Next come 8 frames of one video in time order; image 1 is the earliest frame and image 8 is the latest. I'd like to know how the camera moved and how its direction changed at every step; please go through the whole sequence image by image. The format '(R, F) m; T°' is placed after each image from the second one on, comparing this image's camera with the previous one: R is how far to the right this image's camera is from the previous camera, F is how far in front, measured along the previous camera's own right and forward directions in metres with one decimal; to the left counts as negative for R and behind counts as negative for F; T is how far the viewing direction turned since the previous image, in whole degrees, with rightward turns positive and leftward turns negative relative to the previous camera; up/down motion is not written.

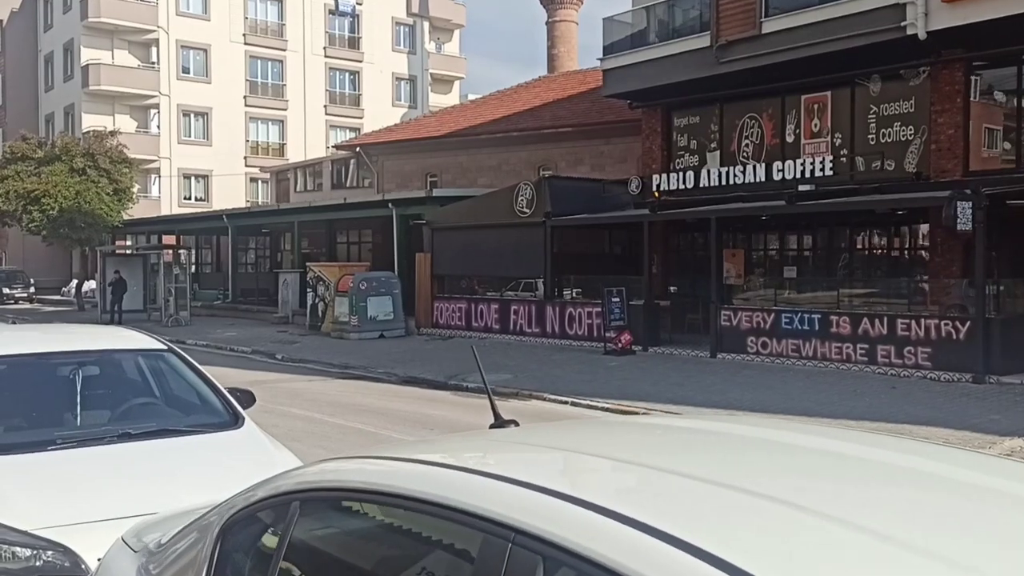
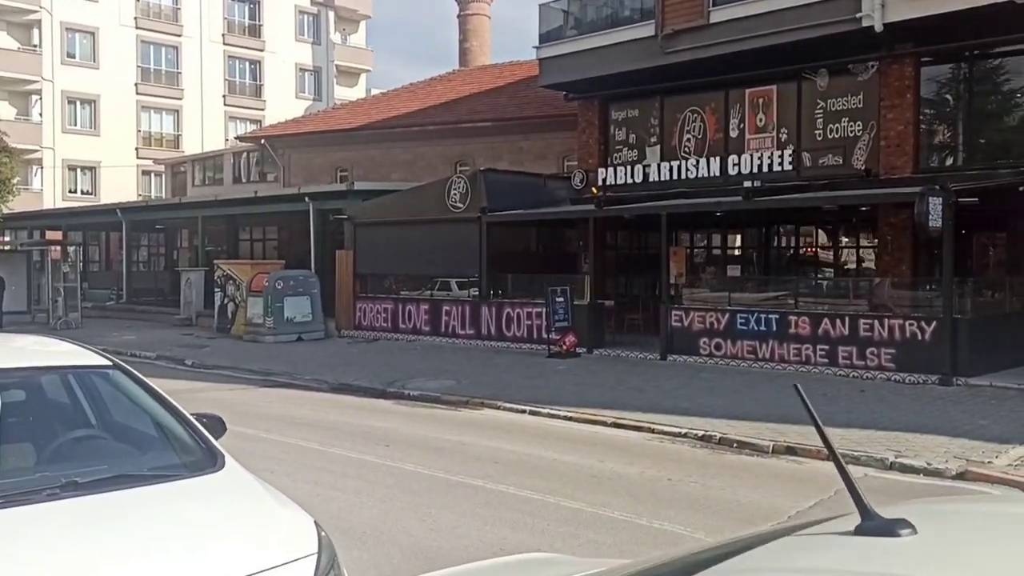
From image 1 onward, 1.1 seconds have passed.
(-0.8, +1.2) m; +6°
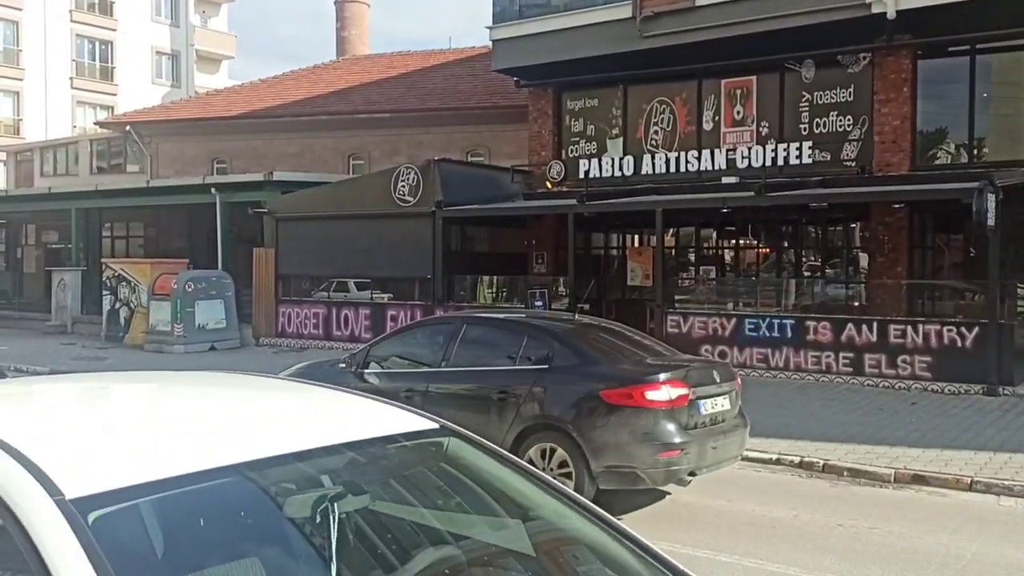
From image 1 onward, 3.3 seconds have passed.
(-2.2, +2.1) m; +10°
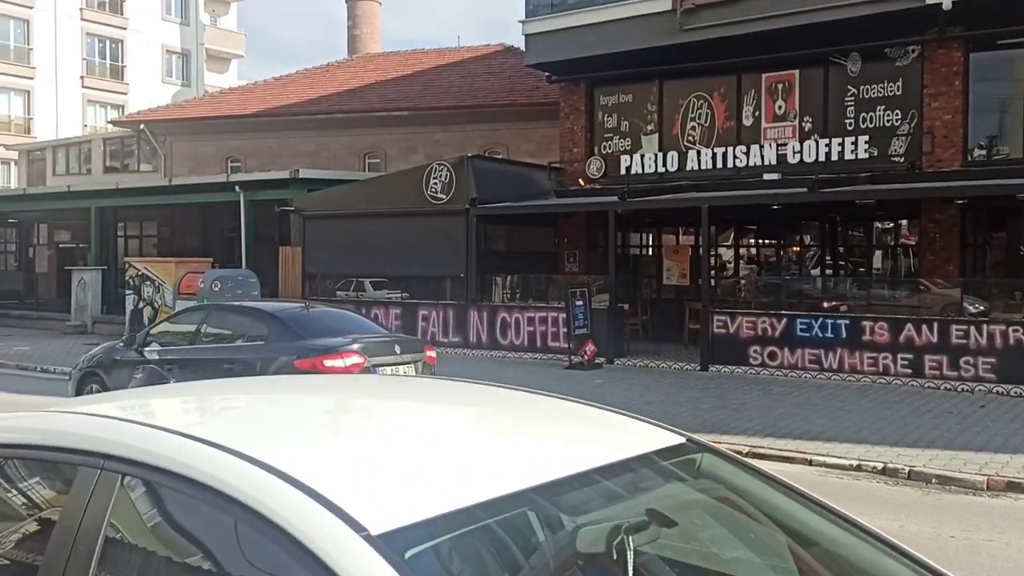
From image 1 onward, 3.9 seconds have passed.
(-0.6, +0.4) m; 0°
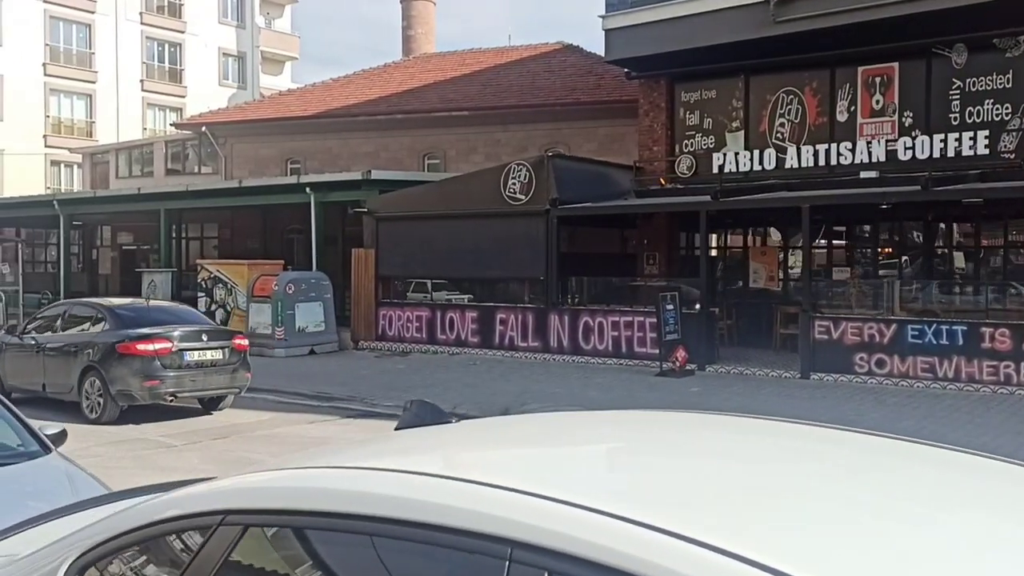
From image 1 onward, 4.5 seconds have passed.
(-0.7, +0.5) m; -3°
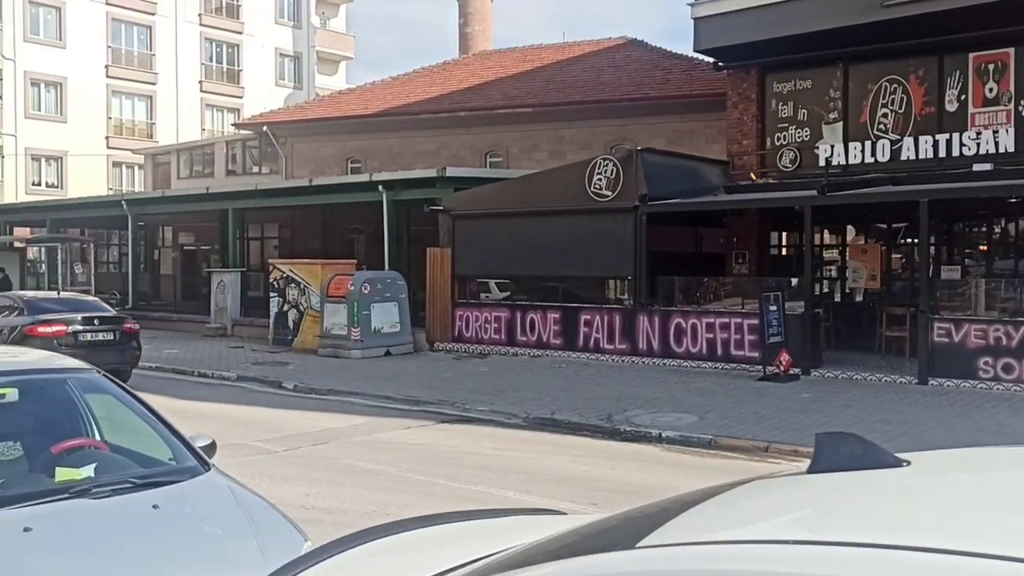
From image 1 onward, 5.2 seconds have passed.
(-0.8, +0.6) m; -3°
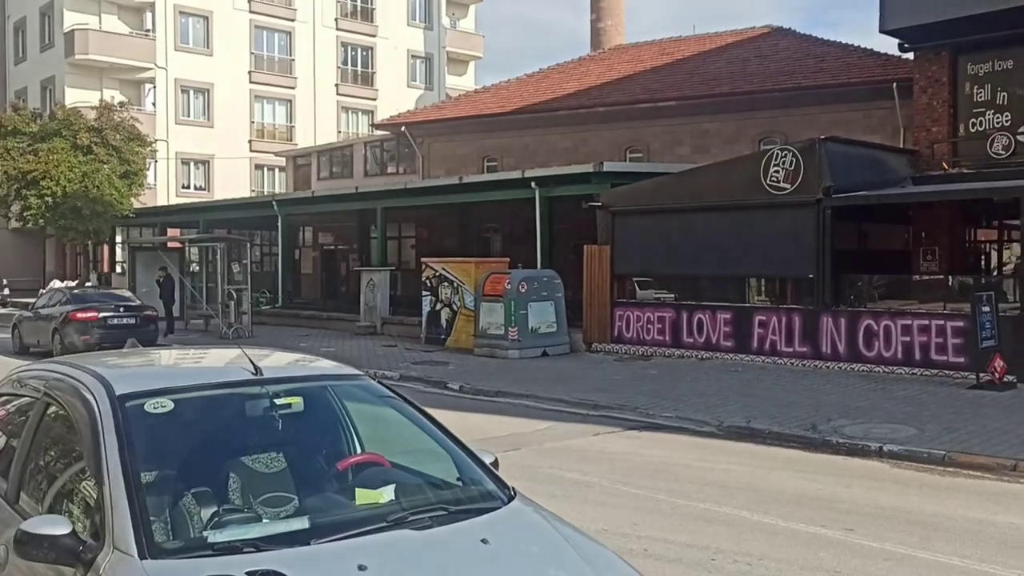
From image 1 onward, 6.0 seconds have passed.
(-1.0, +0.6) m; -7°
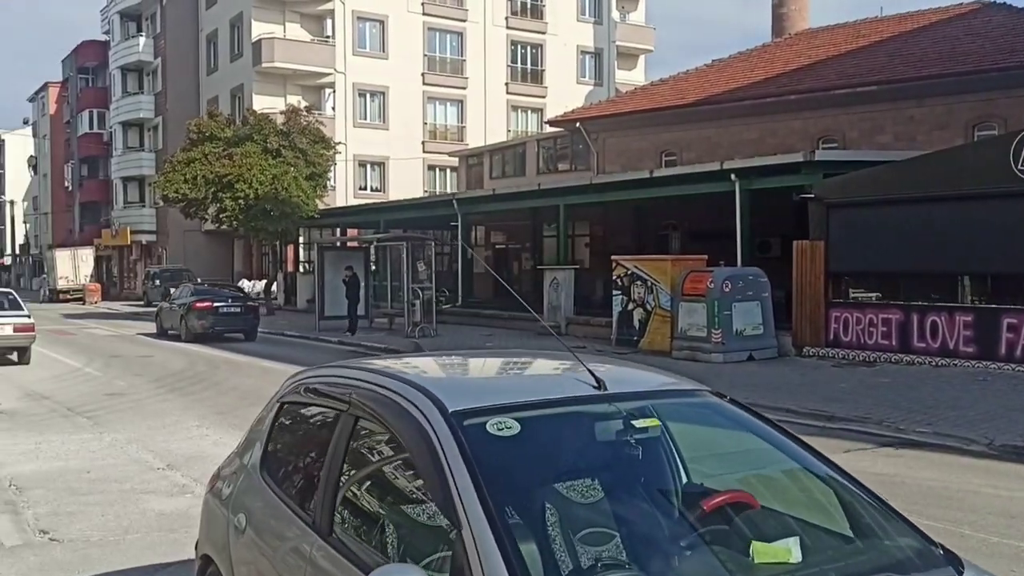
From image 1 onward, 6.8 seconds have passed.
(-0.9, +0.8) m; -10°
